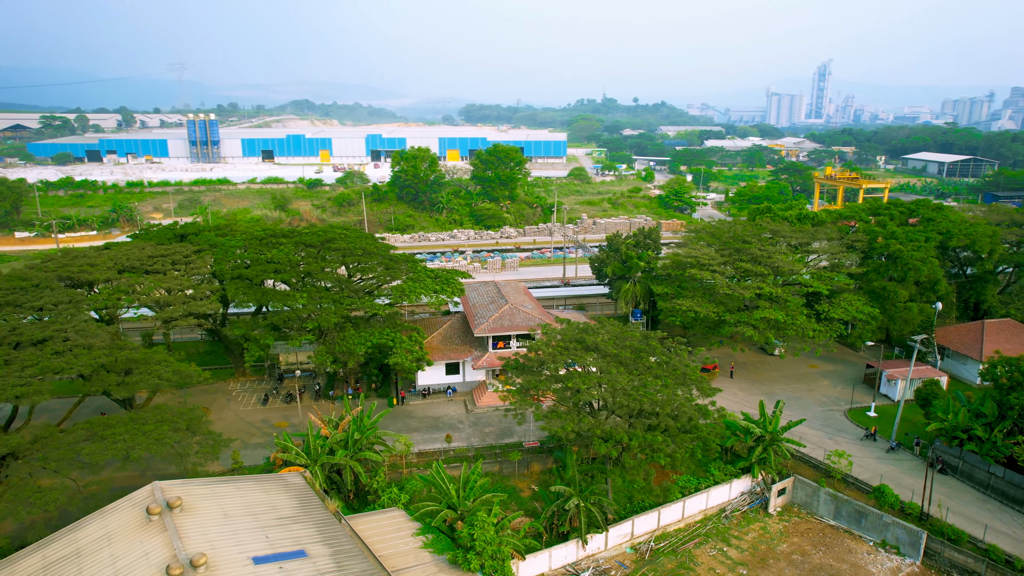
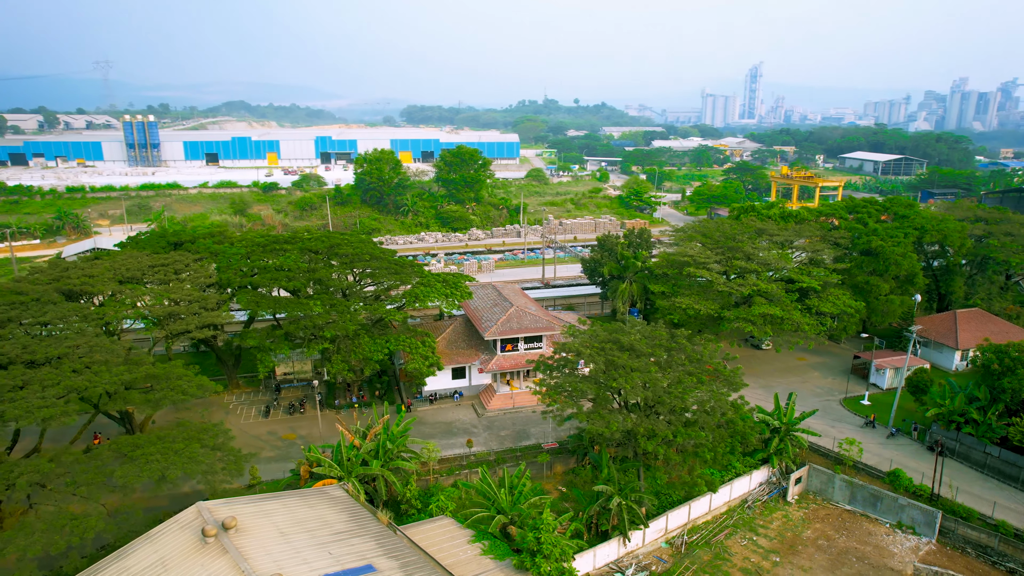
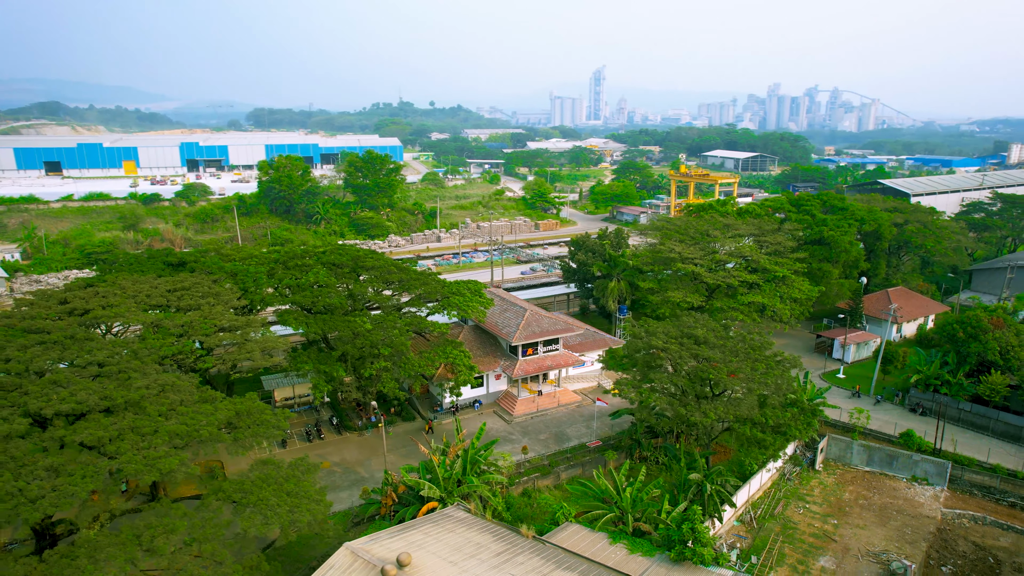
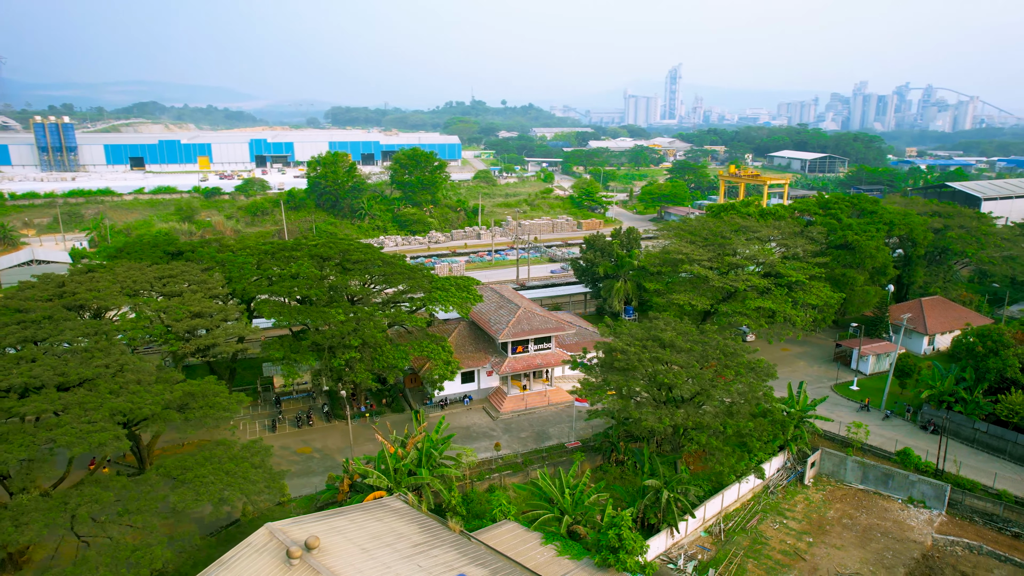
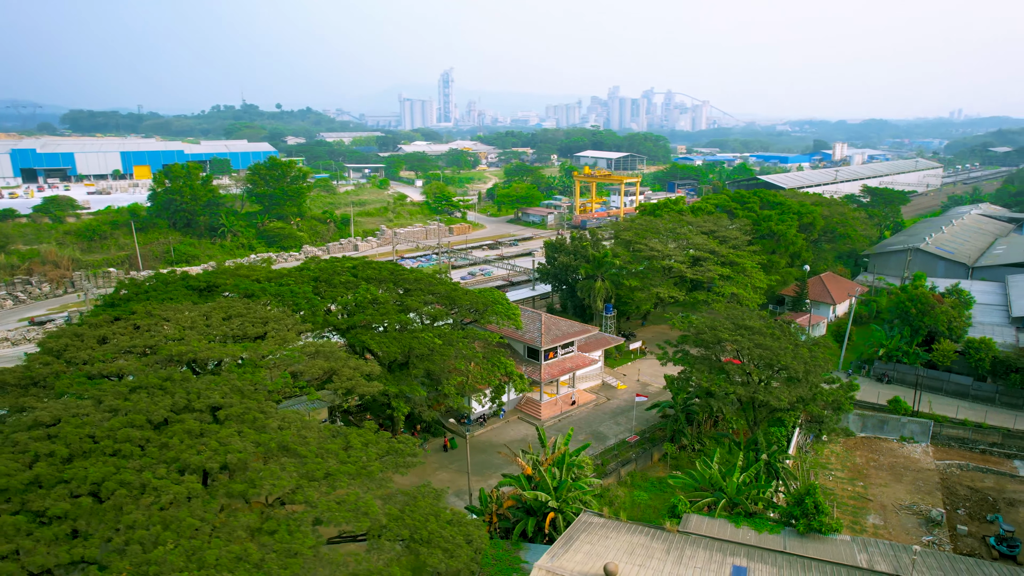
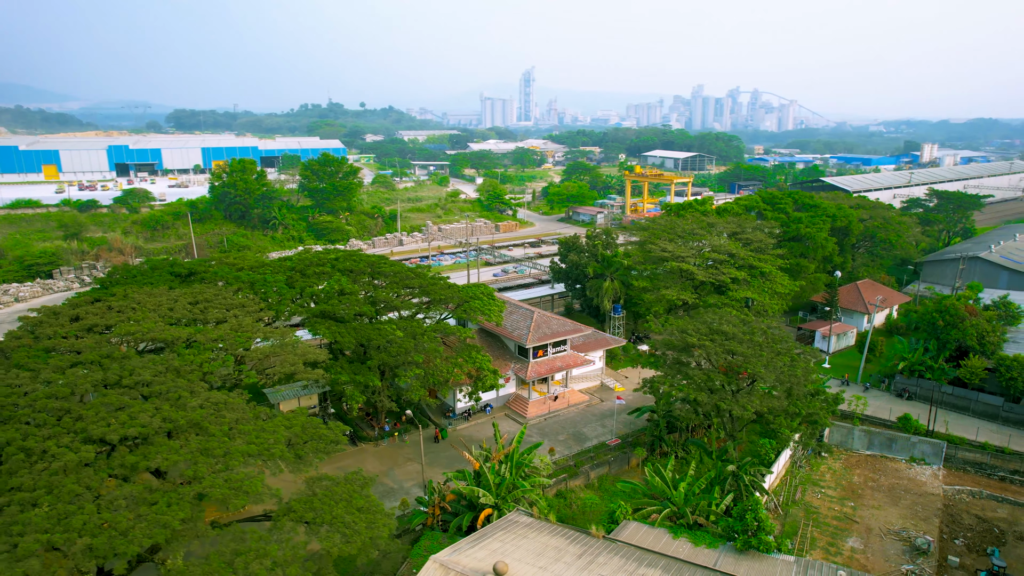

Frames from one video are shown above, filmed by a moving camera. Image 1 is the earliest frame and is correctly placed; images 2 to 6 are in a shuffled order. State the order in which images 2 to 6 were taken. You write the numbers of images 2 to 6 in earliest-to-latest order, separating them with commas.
2, 4, 3, 6, 5
